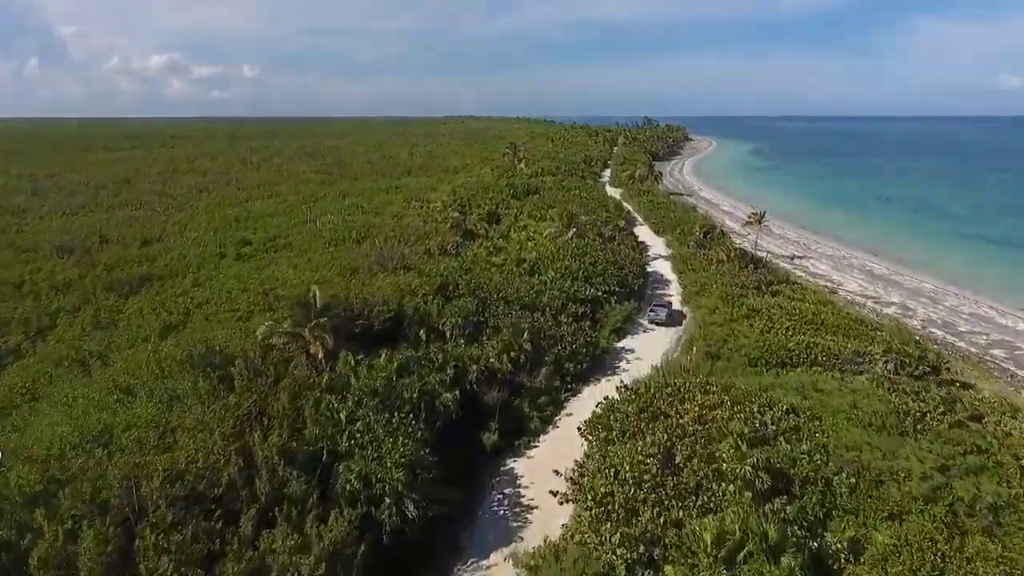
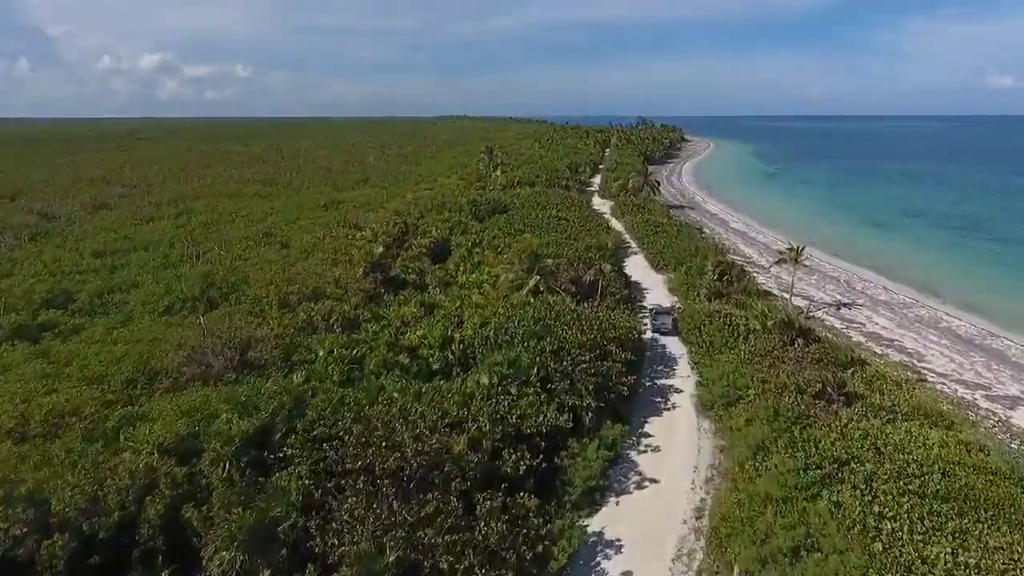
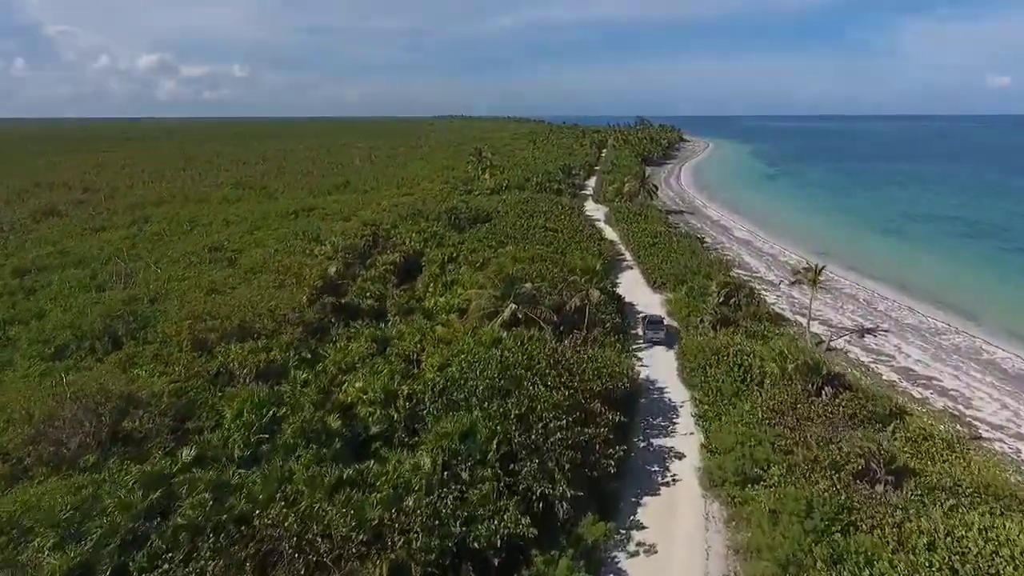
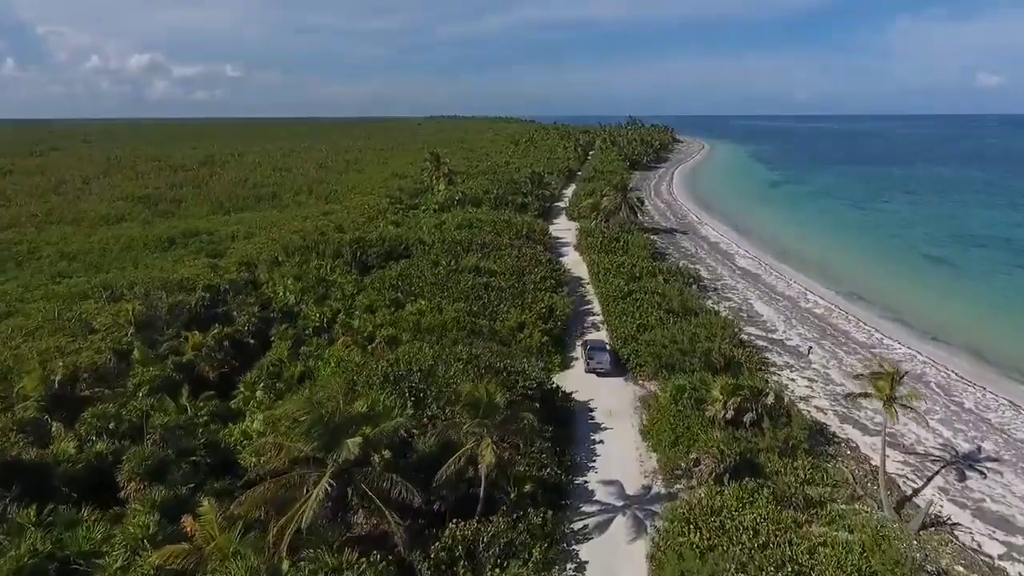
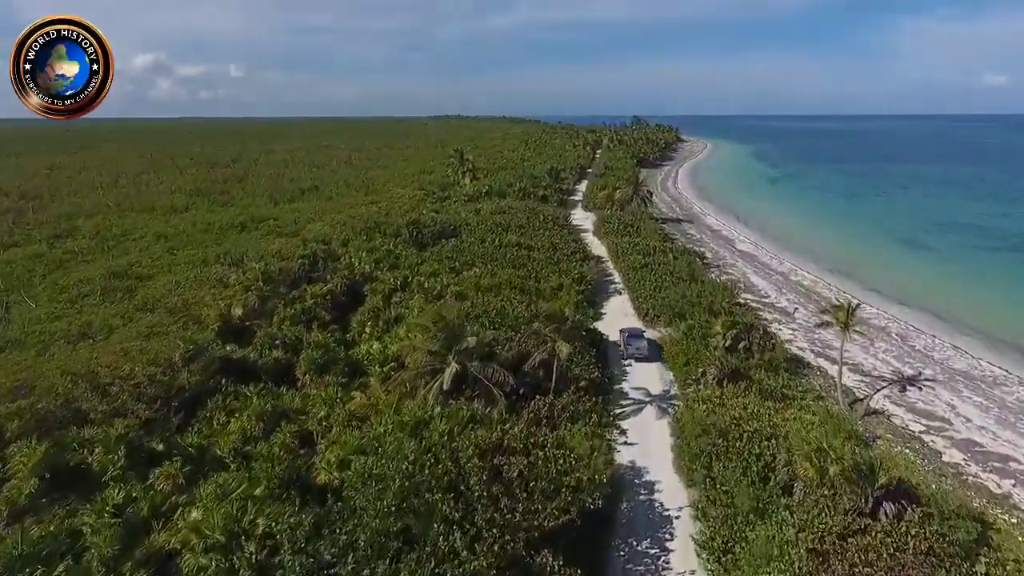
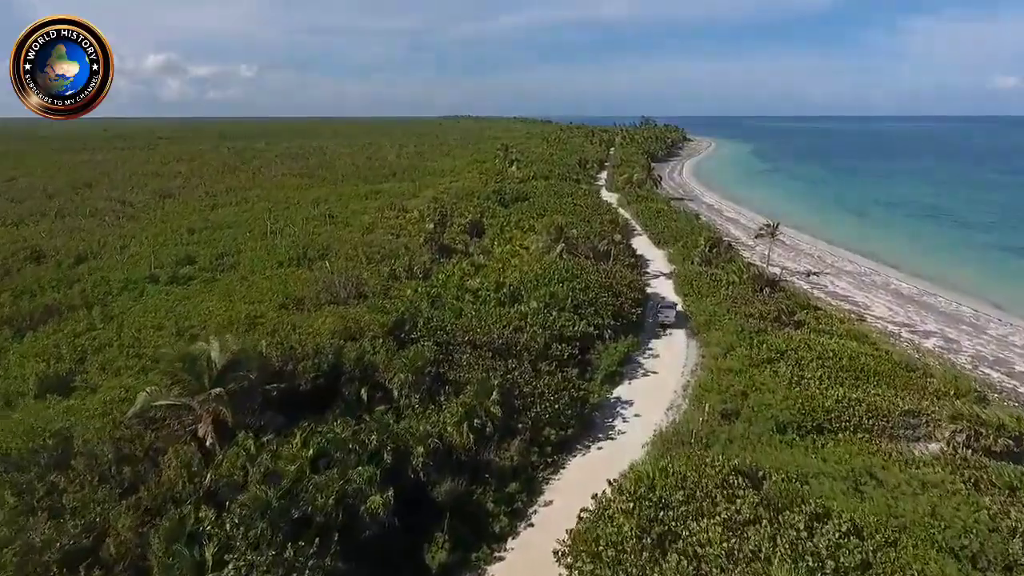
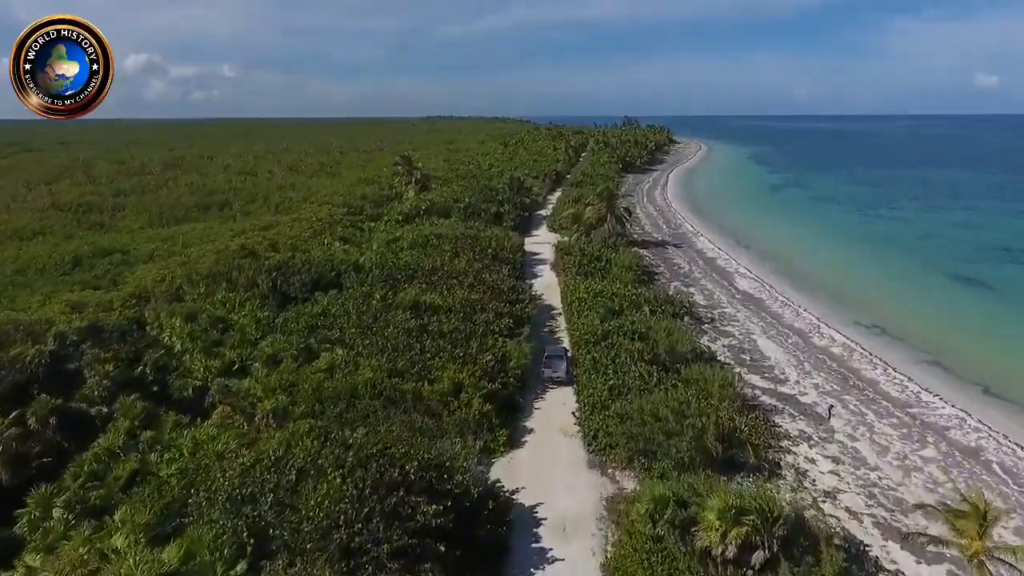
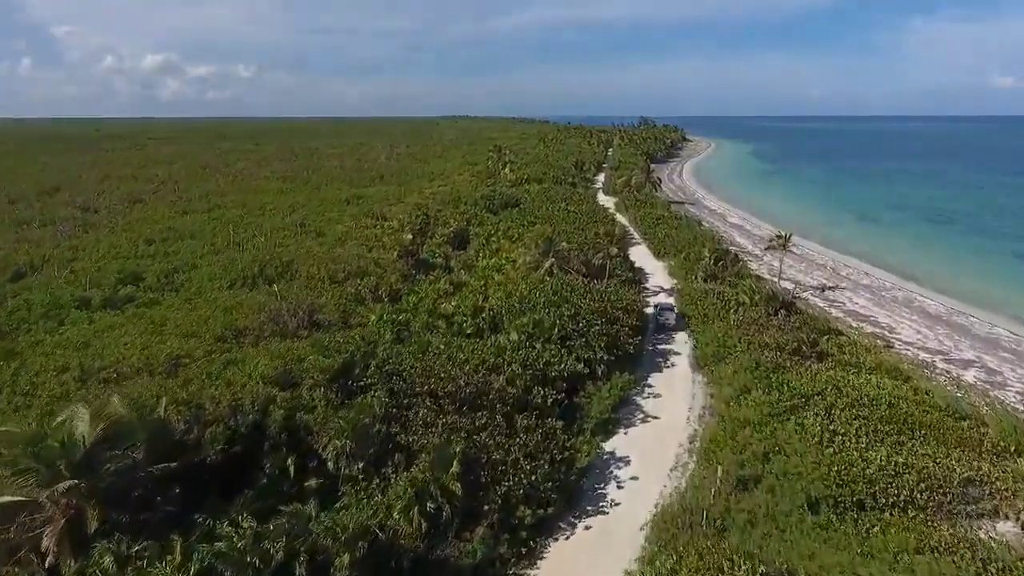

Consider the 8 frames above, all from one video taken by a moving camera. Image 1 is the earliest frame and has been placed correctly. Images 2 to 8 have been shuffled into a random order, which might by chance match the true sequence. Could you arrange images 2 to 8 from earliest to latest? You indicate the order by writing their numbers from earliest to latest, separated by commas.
6, 8, 2, 3, 5, 4, 7
